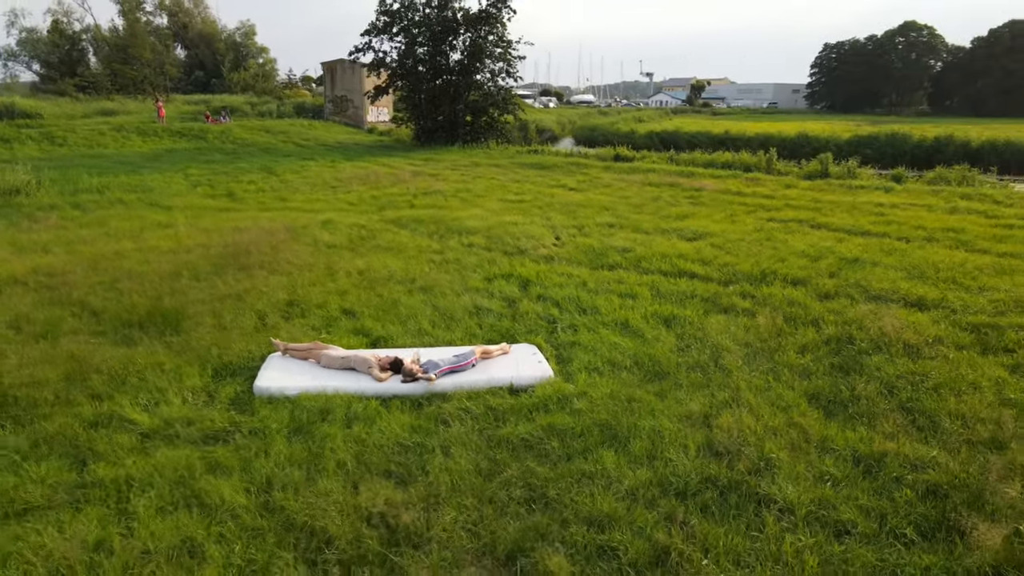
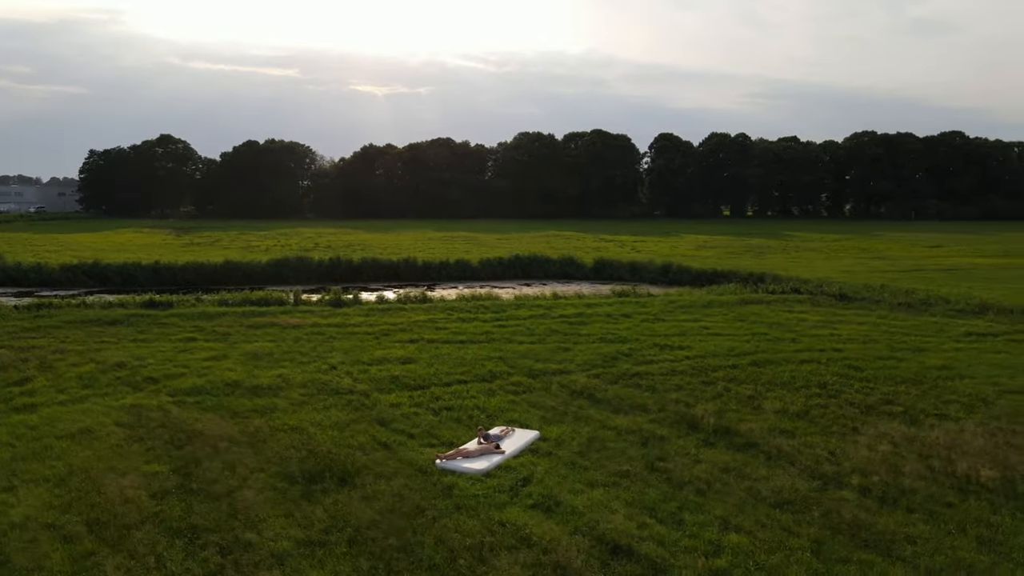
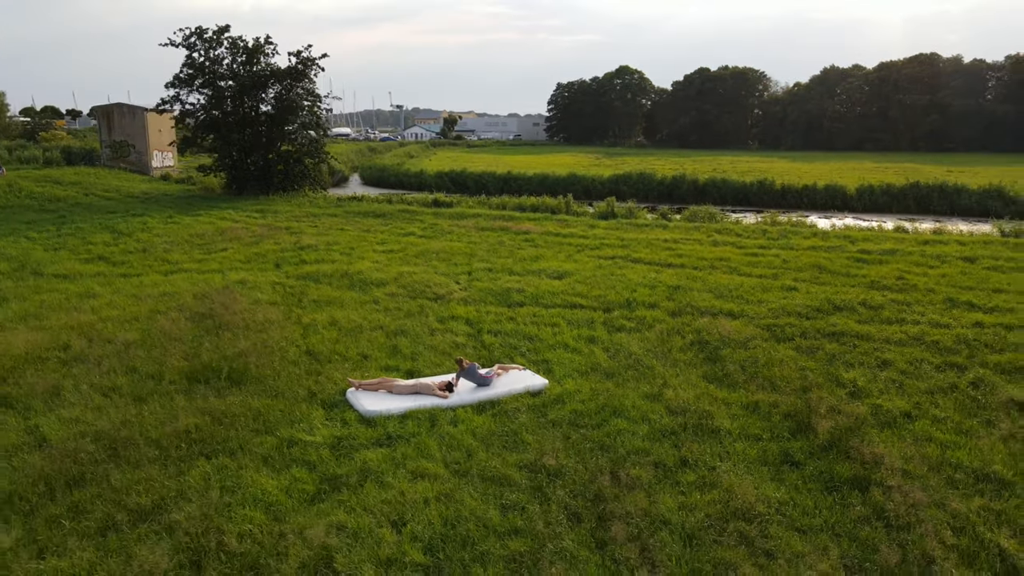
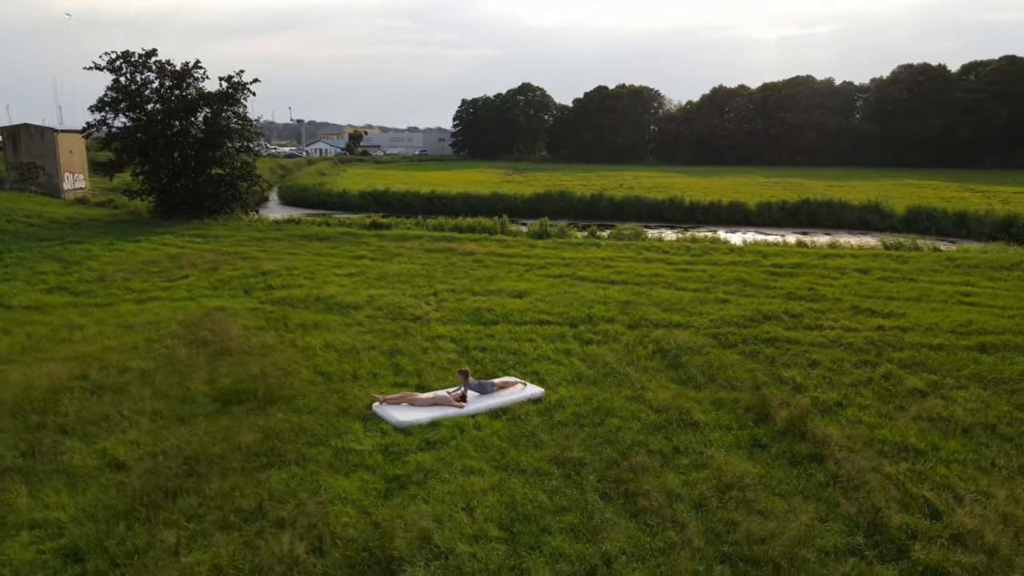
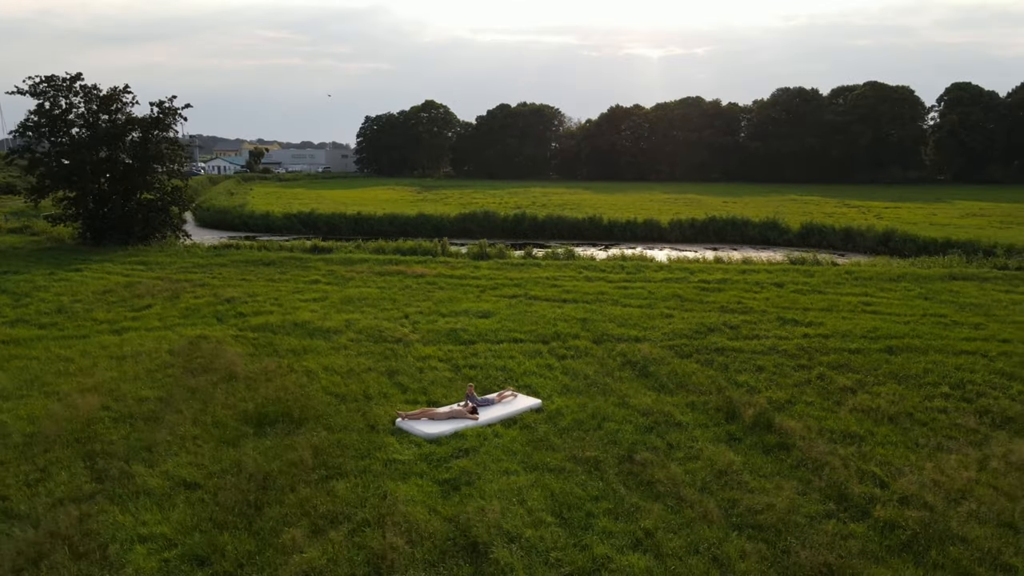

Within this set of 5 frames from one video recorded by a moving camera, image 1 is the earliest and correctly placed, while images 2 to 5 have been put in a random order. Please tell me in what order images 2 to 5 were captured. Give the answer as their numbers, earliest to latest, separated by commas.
3, 4, 5, 2
